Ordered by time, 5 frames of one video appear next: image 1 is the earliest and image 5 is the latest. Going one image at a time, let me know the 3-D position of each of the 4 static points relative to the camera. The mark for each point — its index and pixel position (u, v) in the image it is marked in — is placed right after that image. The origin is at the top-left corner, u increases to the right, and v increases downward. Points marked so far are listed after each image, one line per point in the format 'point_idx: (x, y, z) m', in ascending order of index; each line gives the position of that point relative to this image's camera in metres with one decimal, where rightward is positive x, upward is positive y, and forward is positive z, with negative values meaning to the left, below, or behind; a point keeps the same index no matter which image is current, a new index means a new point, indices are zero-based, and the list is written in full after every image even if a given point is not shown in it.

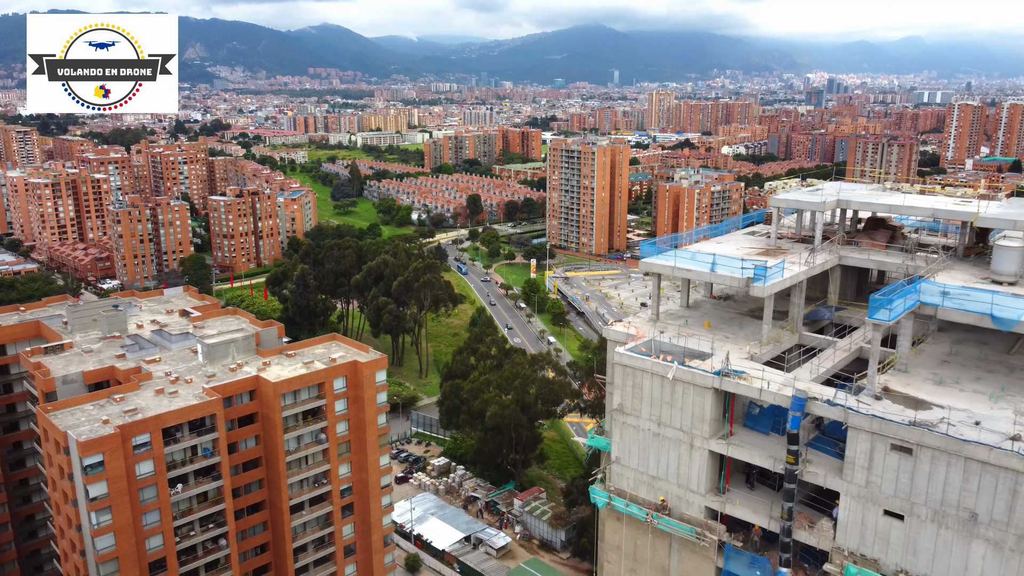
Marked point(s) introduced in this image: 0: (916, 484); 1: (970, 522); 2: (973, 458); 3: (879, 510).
0: (+7.0, -3.4, +14.0) m
1: (+7.7, -3.9, +13.4) m
2: (+7.6, -2.7, +13.1) m
3: (+6.6, -4.0, +14.4) m
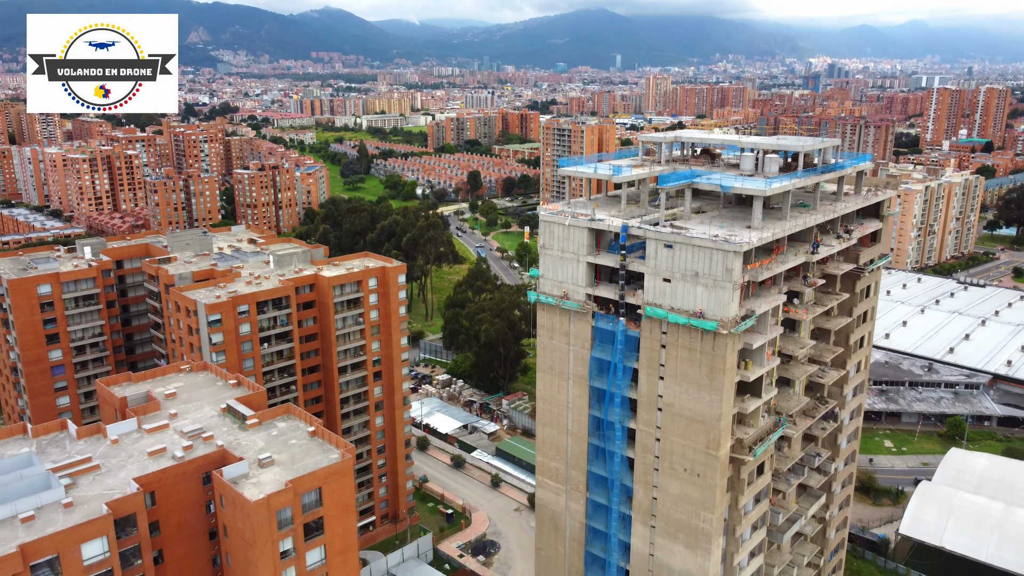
0: (+5.8, +0.9, +29.0) m
1: (+6.5, +0.4, +28.4) m
2: (+6.4, +1.6, +28.1) m
3: (+5.4, +0.3, +29.4) m
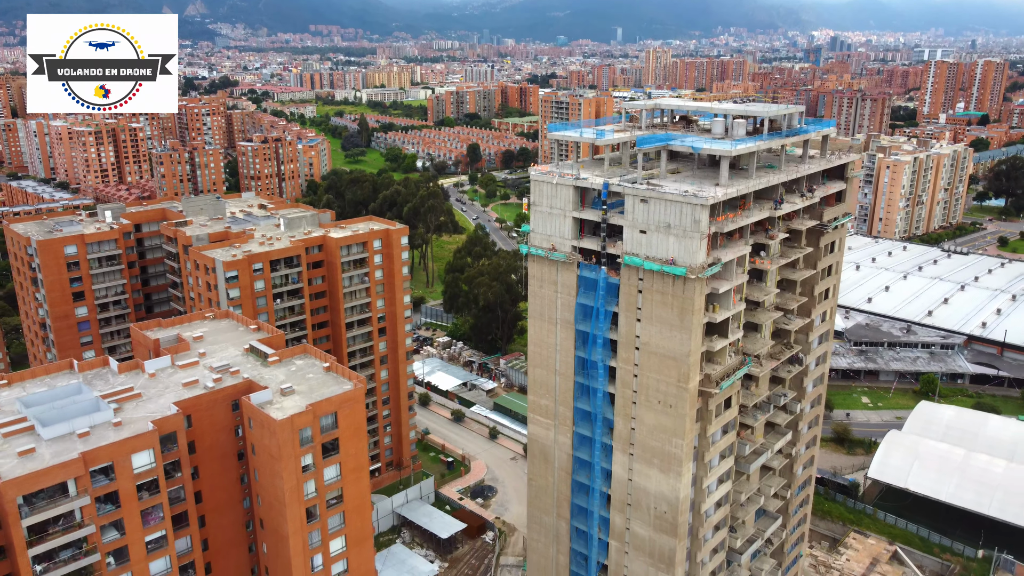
0: (+5.5, +2.9, +32.5) m
1: (+6.2, +2.4, +31.9) m
2: (+6.1, +3.6, +31.5) m
3: (+5.1, +2.3, +32.9) m
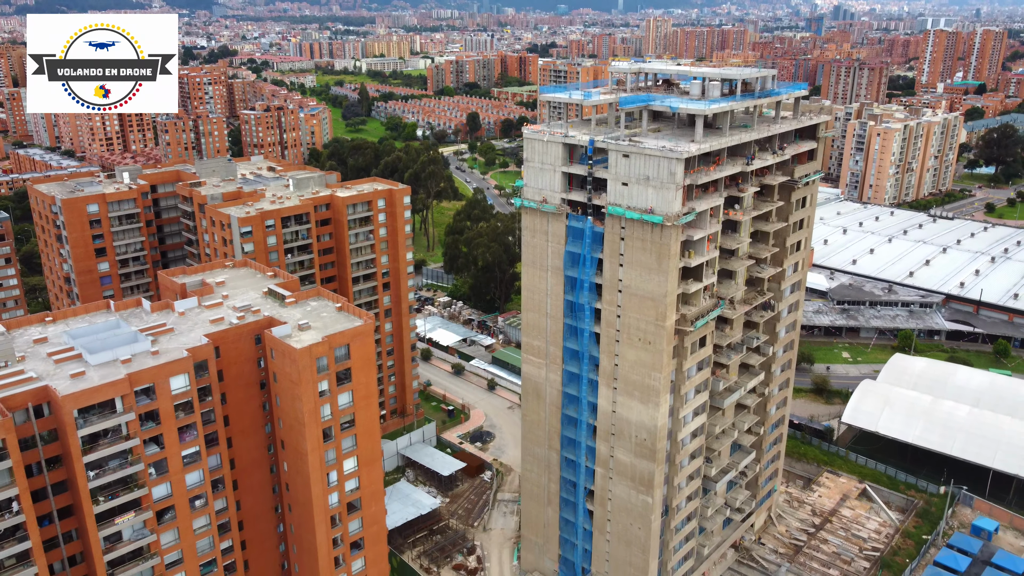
0: (+5.2, +5.3, +35.8) m
1: (+5.9, +4.7, +35.2) m
2: (+5.8, +6.0, +34.9) m
3: (+4.9, +4.7, +36.3) m
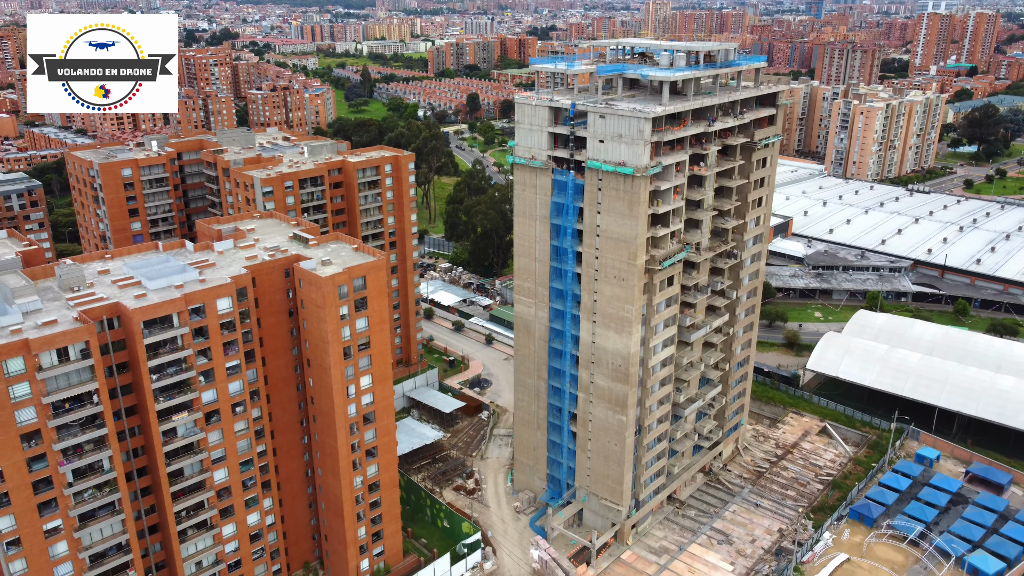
0: (+4.8, +8.2, +41.6) m
1: (+5.5, +7.7, +41.1) m
2: (+5.4, +8.9, +40.7) m
3: (+4.5, +7.7, +42.1) m
